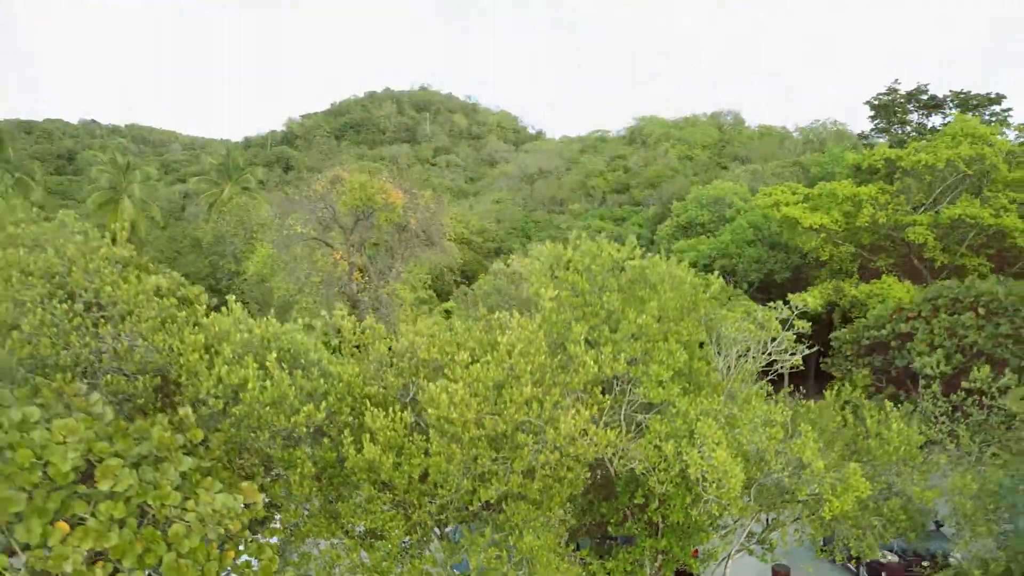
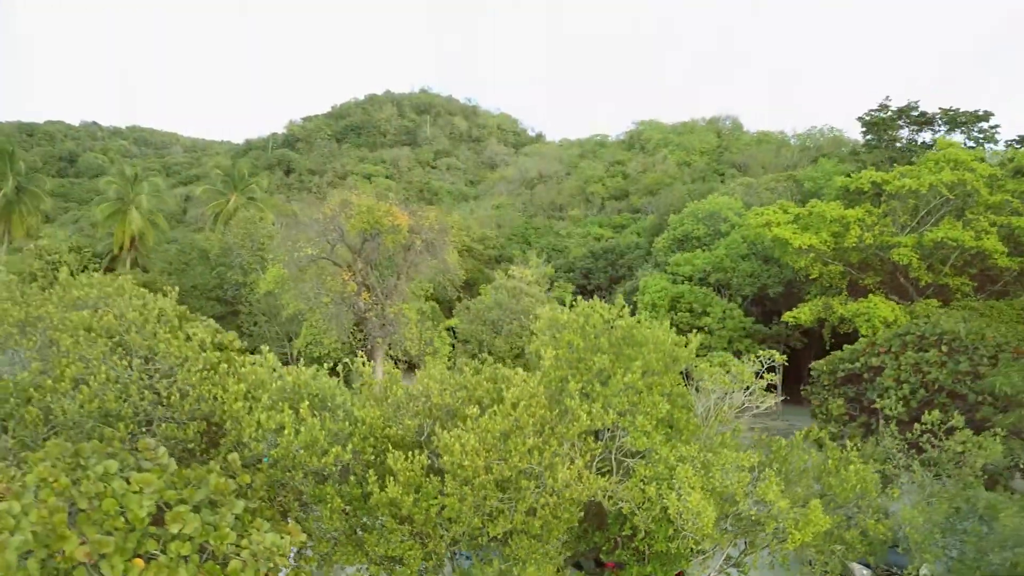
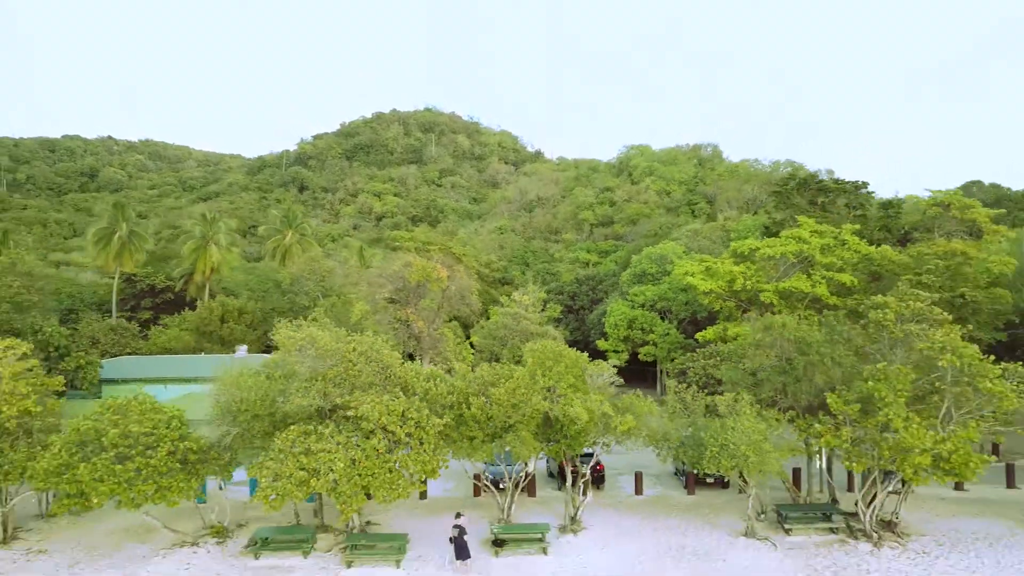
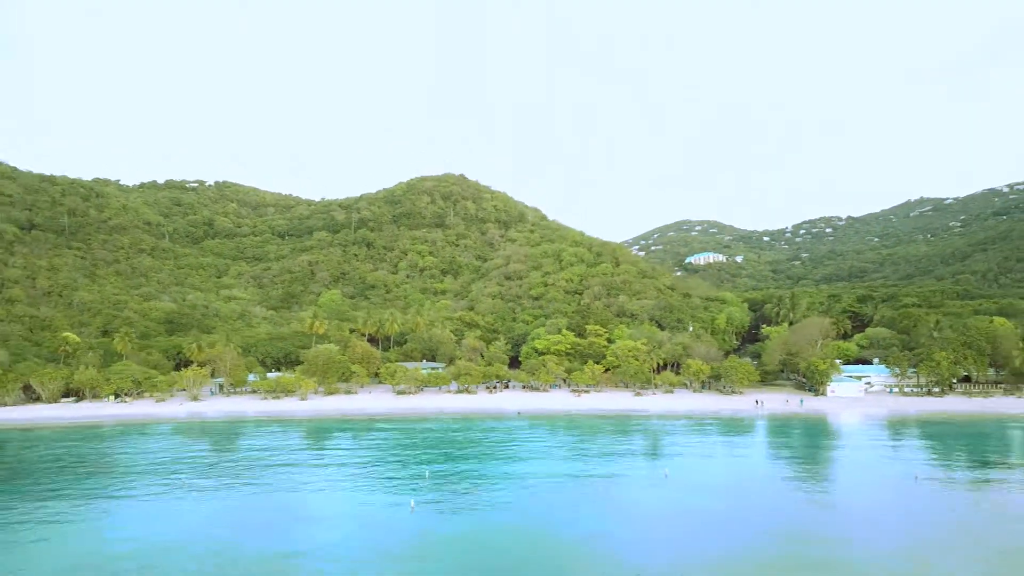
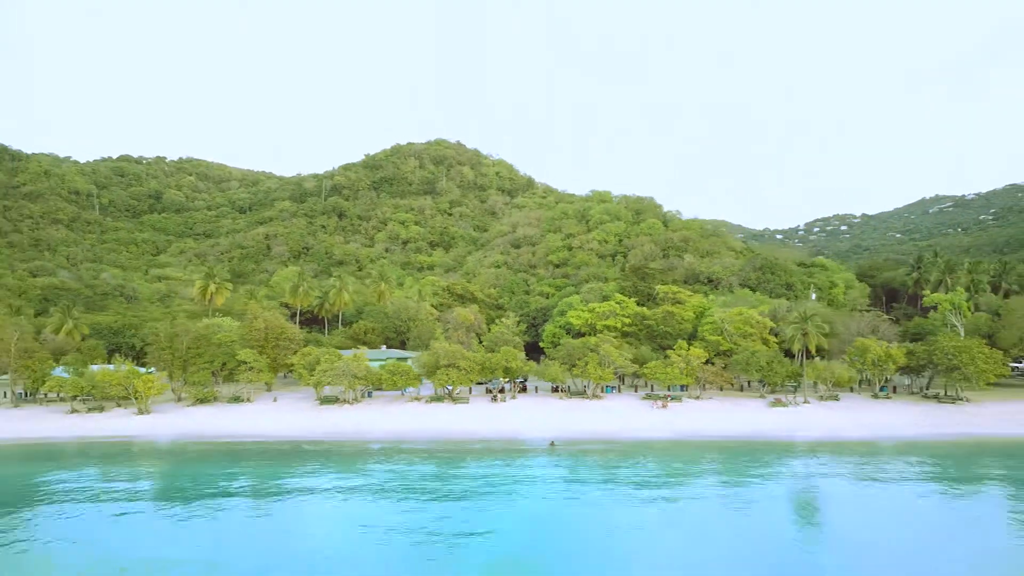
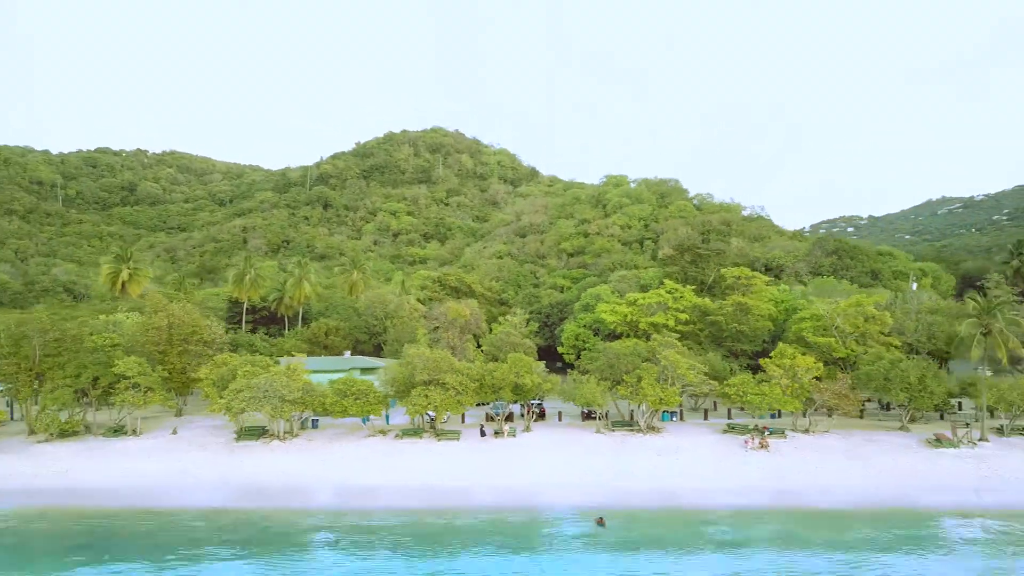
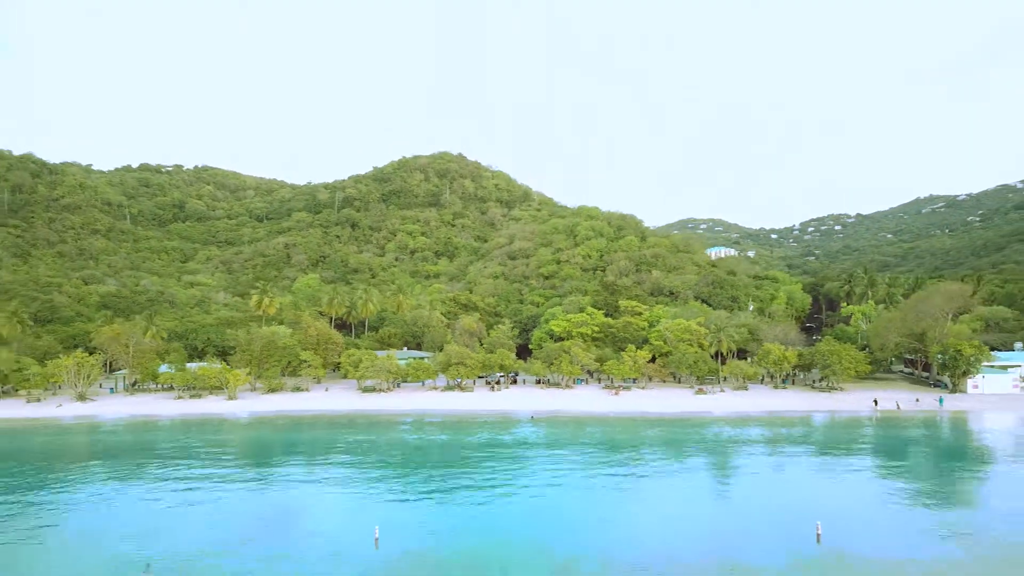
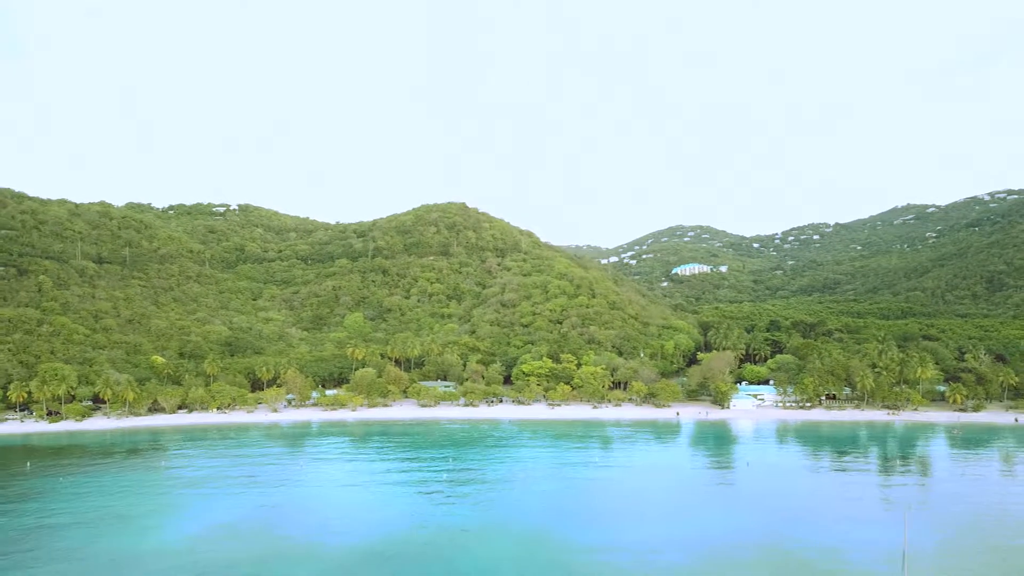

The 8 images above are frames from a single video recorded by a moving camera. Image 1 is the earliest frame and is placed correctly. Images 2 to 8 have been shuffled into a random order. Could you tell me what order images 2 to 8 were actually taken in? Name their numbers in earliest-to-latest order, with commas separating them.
2, 3, 6, 5, 7, 4, 8
